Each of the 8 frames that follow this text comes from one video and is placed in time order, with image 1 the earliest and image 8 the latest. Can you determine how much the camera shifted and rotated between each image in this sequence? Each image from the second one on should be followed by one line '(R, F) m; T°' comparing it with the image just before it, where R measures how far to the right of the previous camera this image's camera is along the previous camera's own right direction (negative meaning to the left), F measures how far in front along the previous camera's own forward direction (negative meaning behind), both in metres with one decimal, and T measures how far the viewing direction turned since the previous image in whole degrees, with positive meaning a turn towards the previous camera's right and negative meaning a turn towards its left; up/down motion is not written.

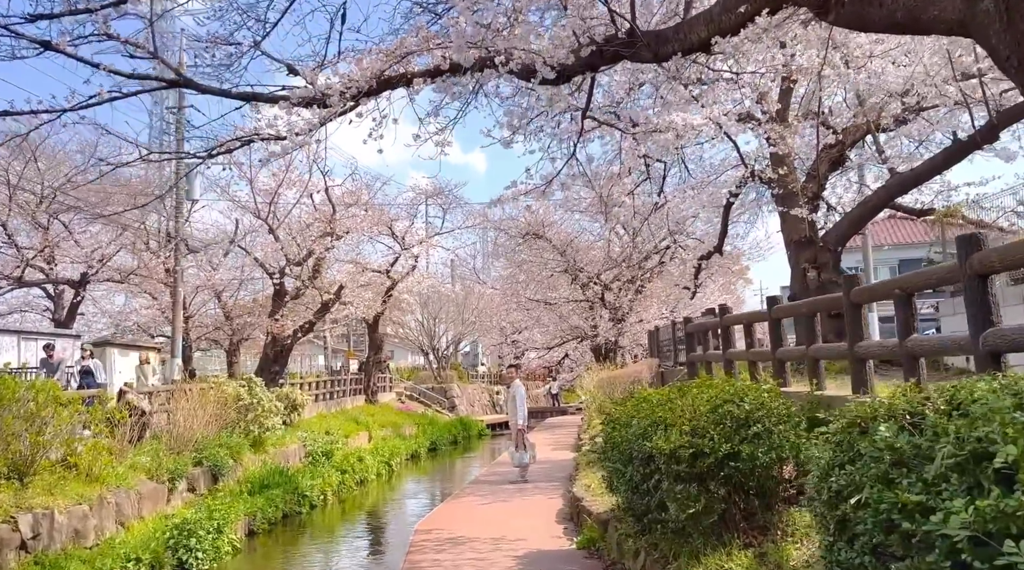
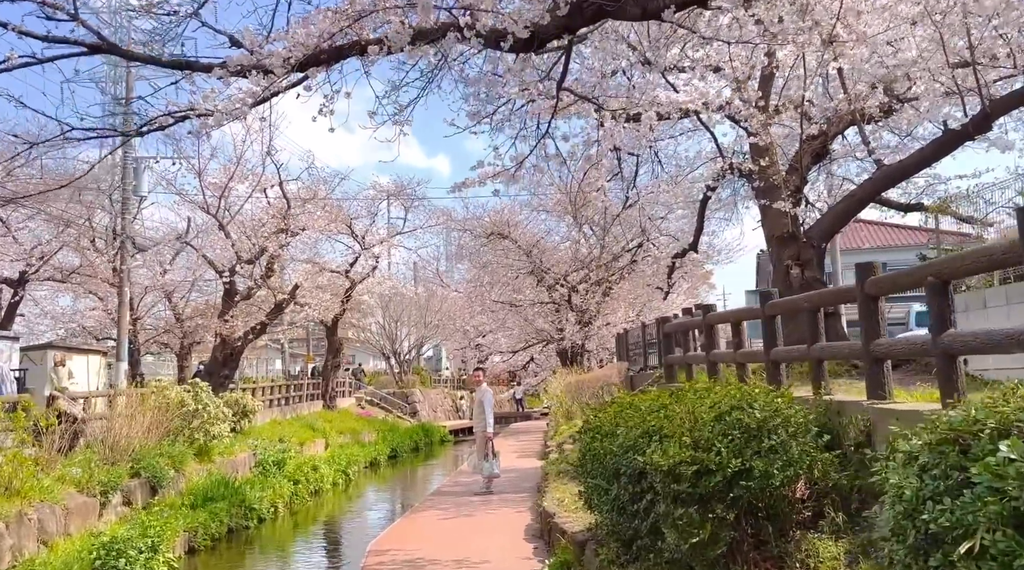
(0.0, +0.7) m; +2°
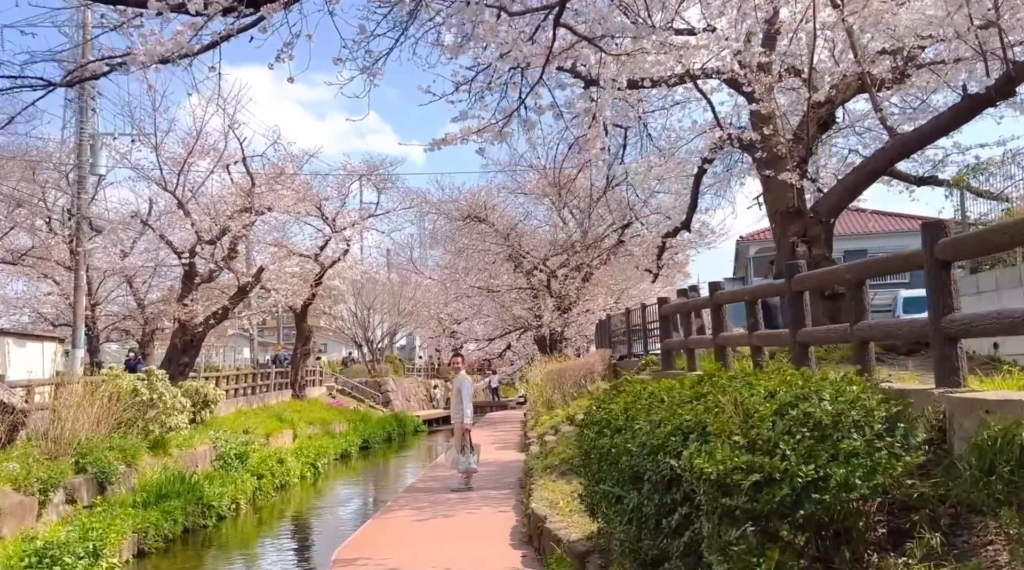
(-0.1, +0.8) m; +1°
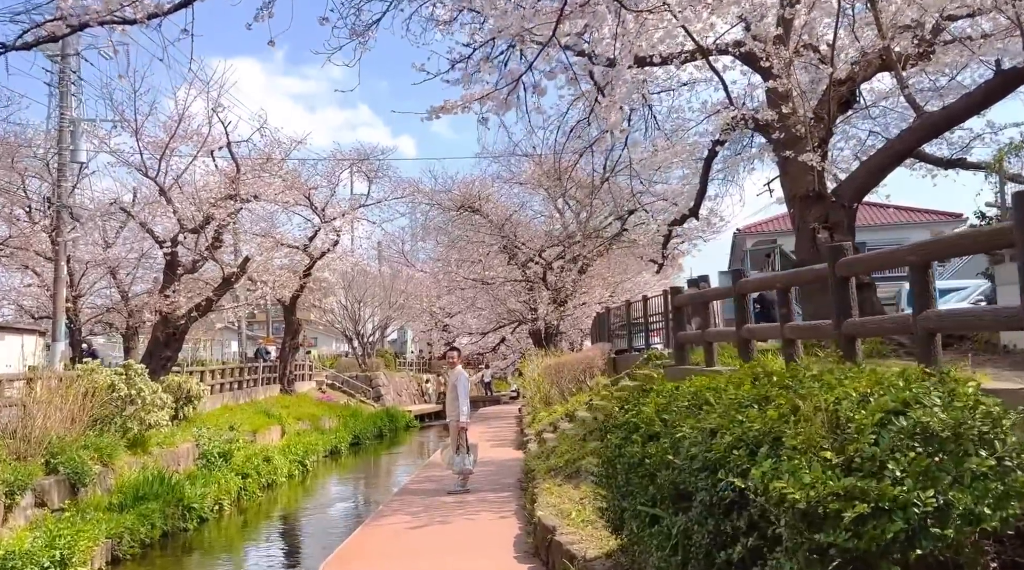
(-0.1, +0.5) m; 0°
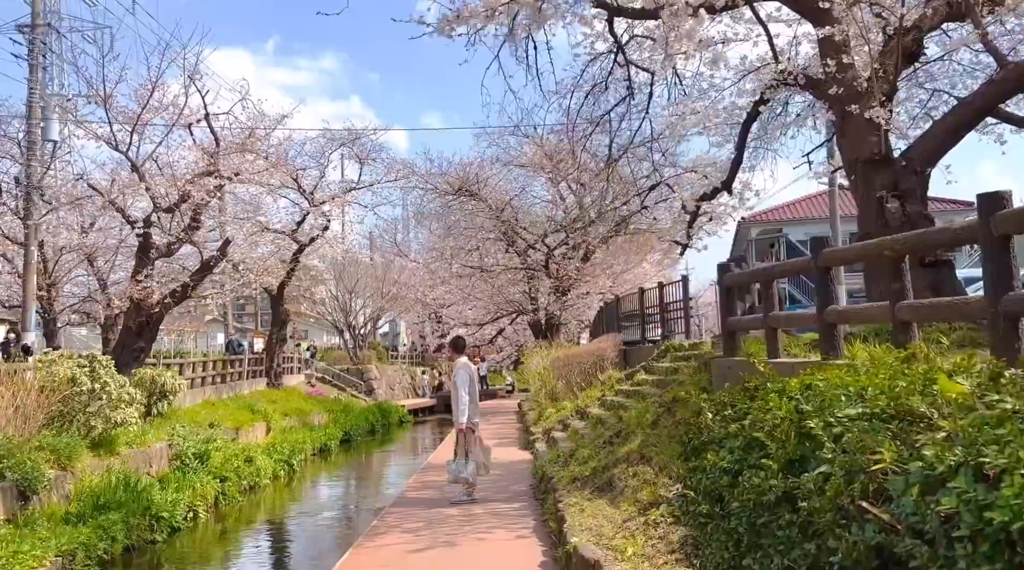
(-0.1, +1.1) m; 0°
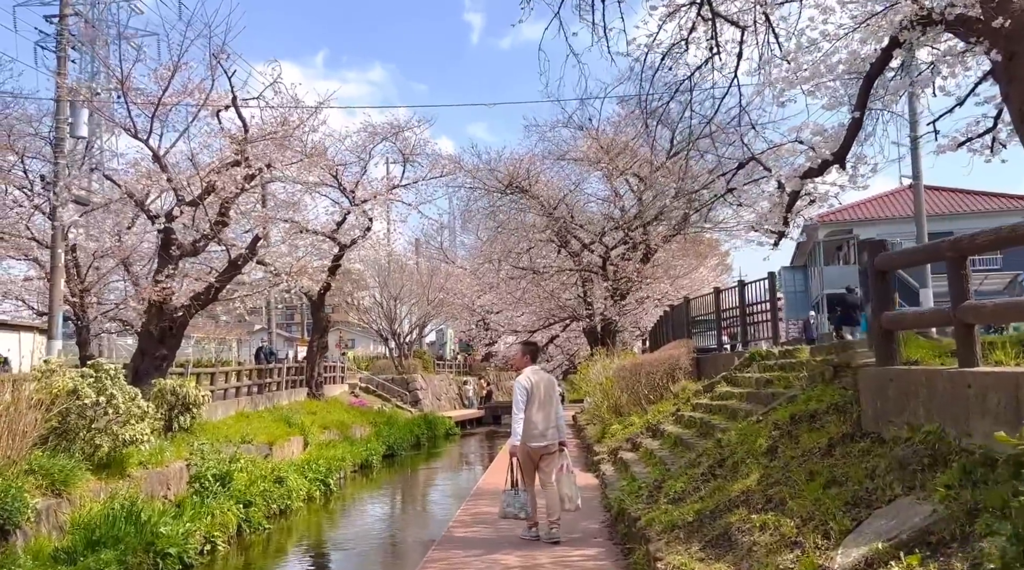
(-0.1, +1.3) m; -3°
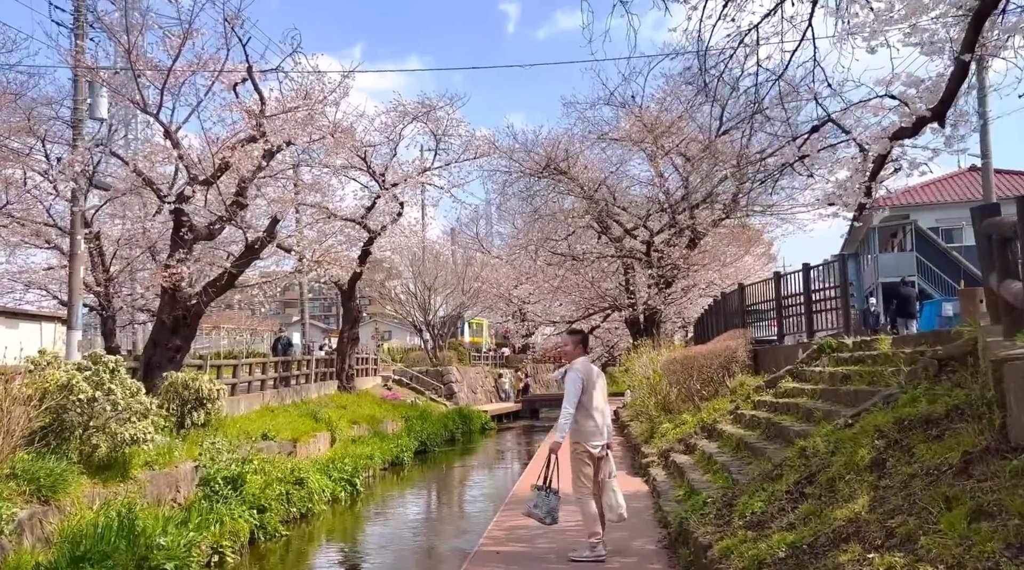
(0.0, +0.9) m; -2°
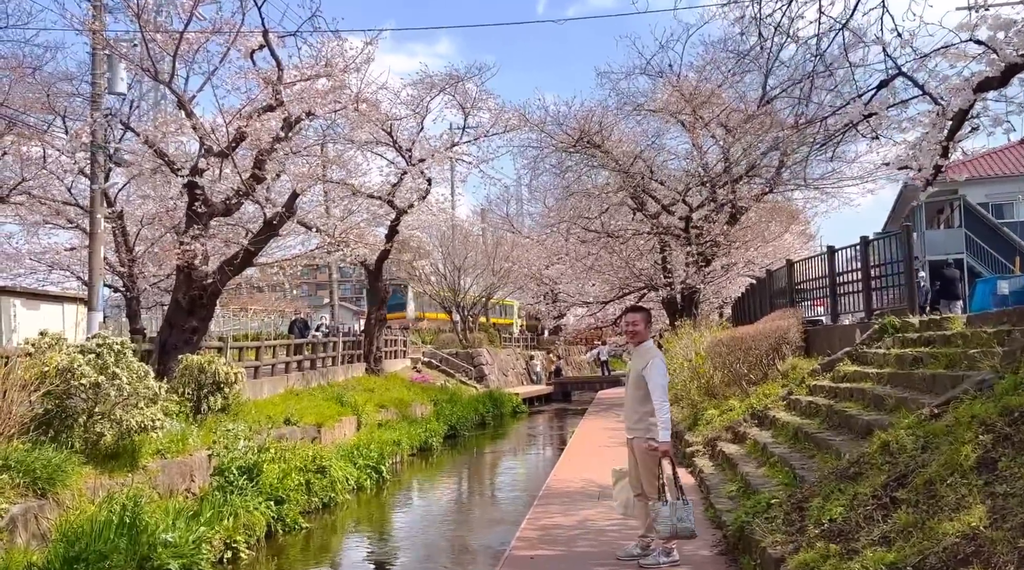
(0.0, +0.6) m; -2°
